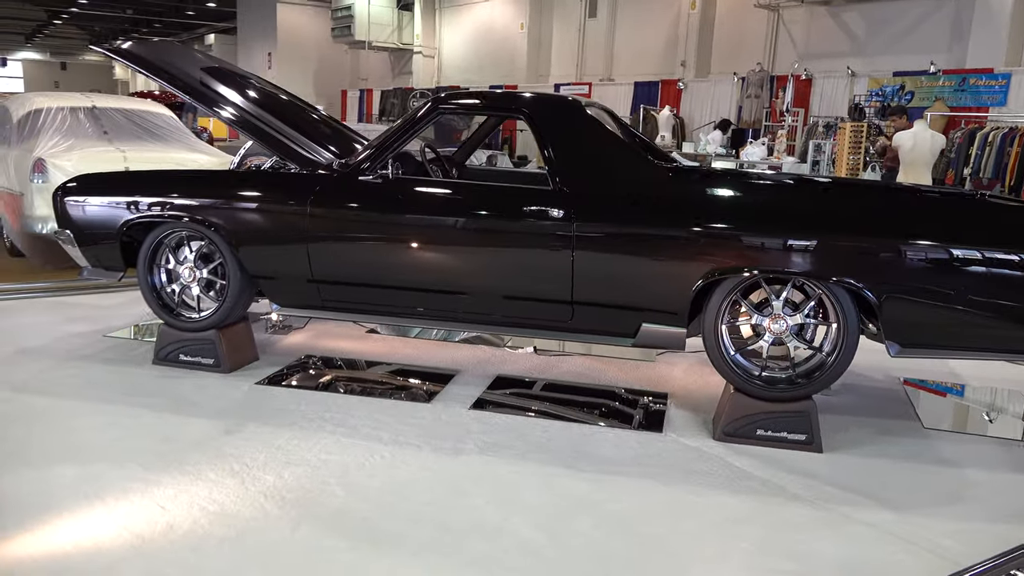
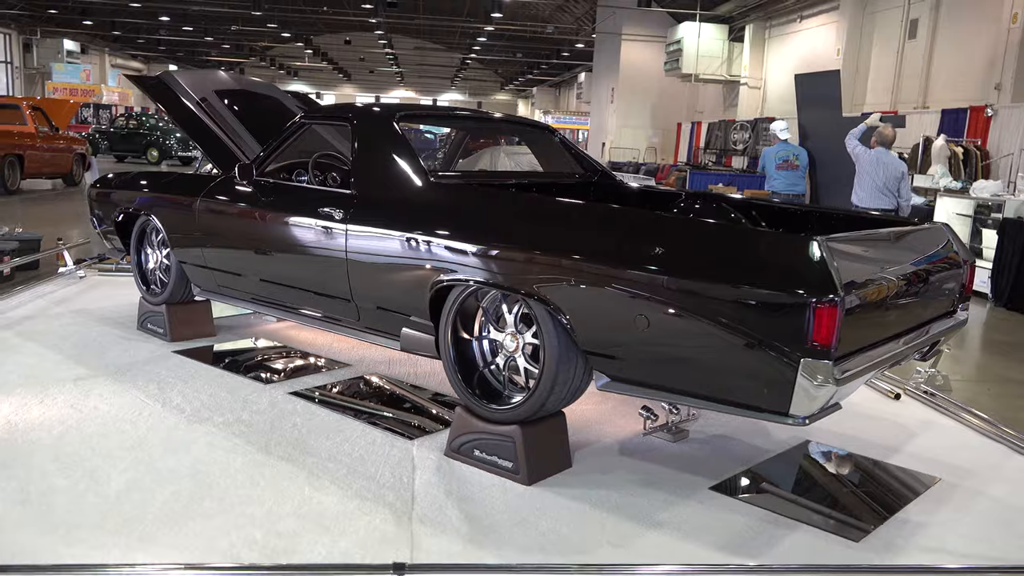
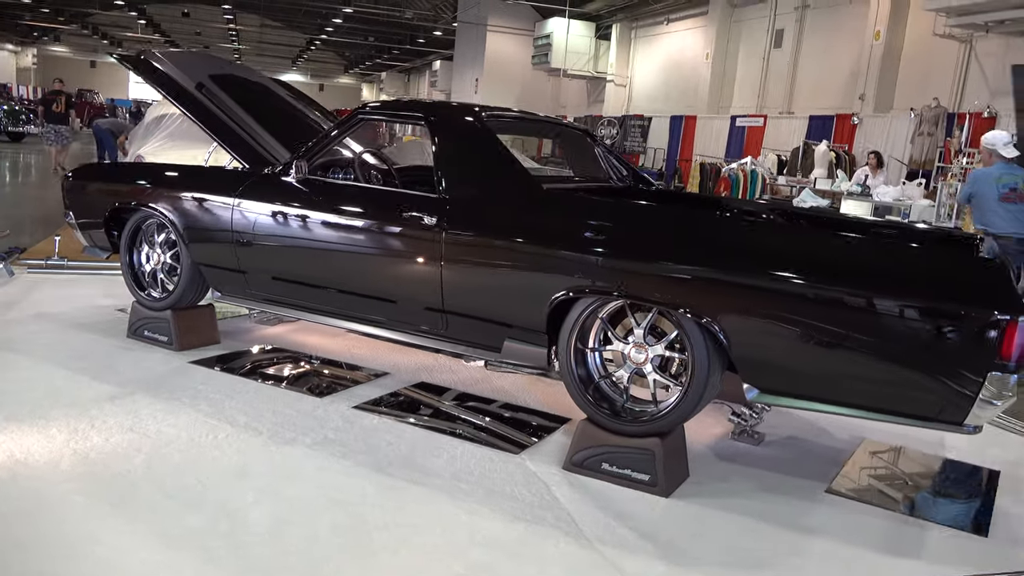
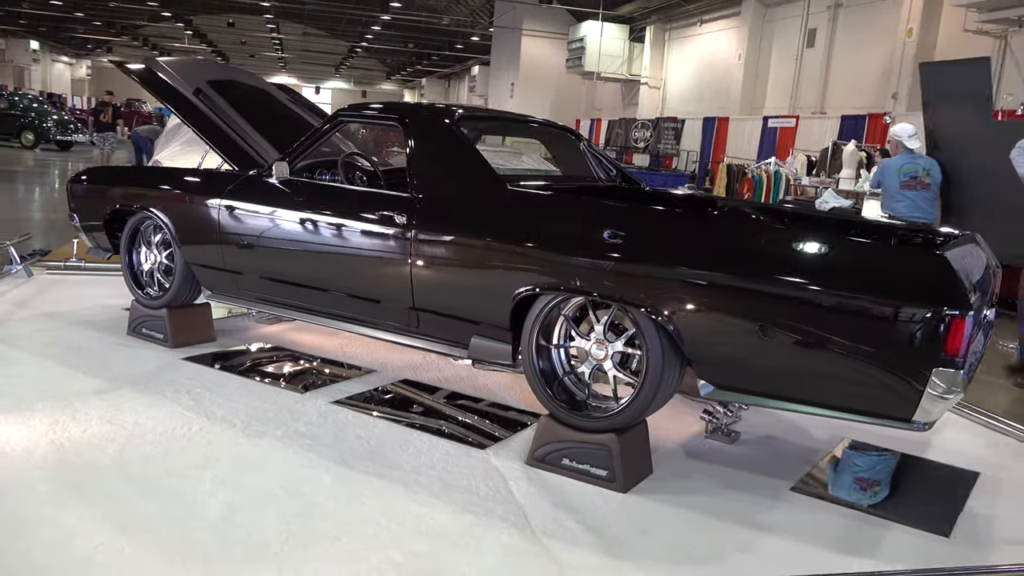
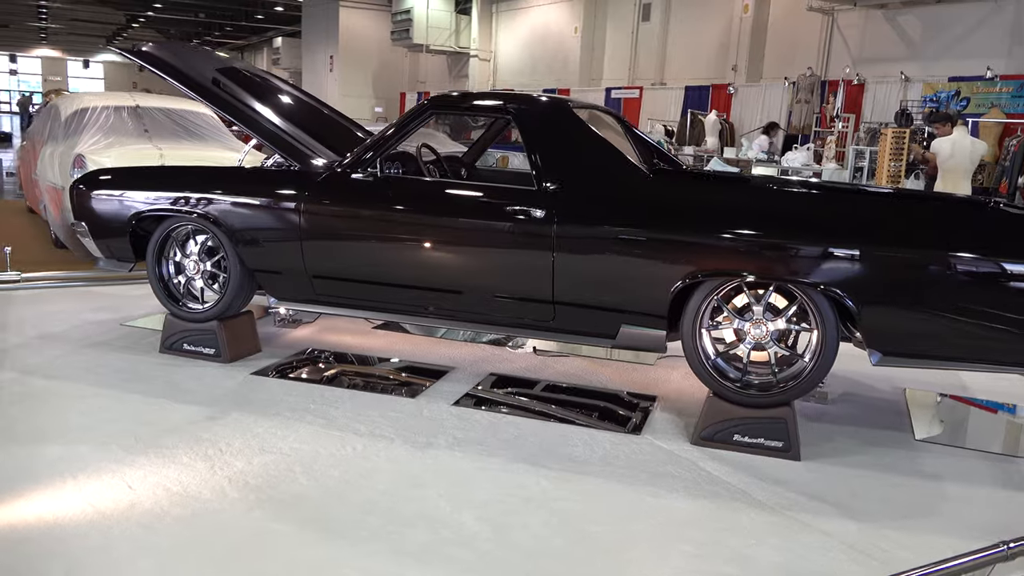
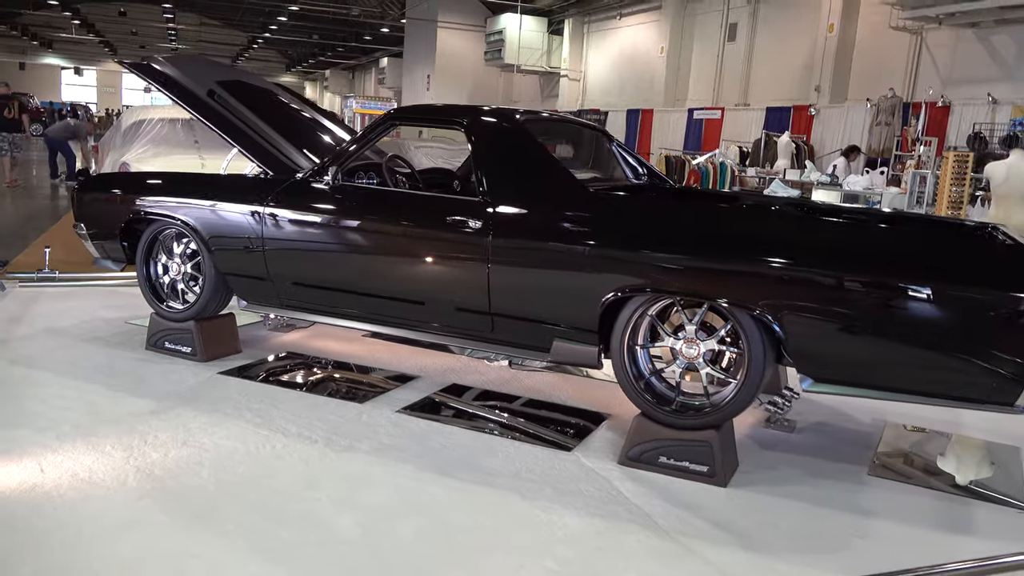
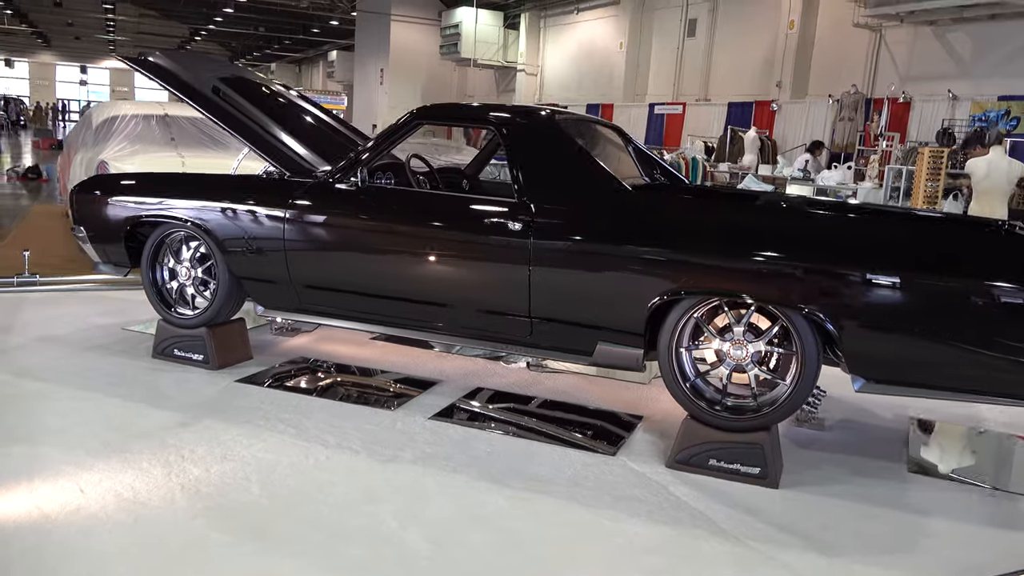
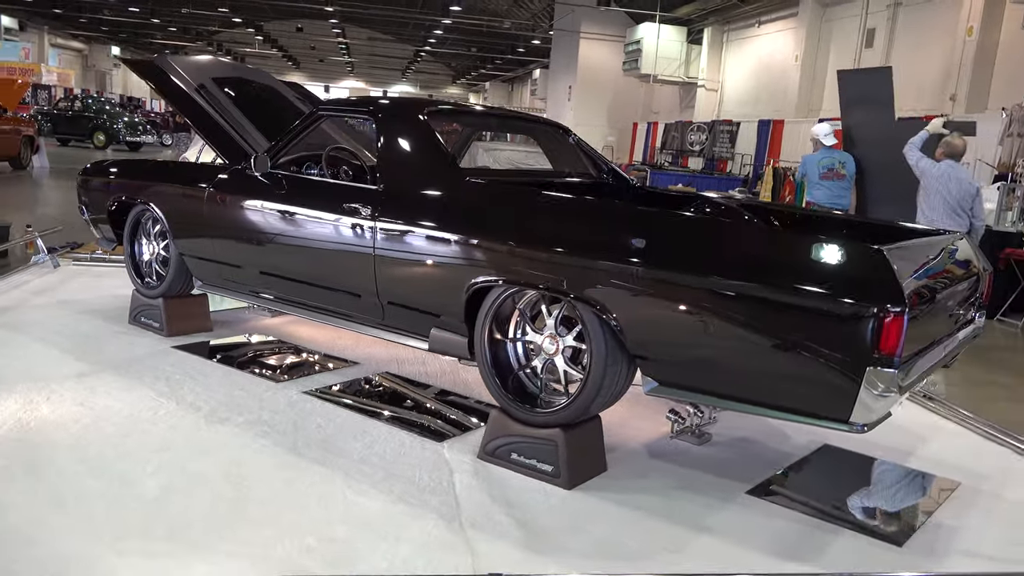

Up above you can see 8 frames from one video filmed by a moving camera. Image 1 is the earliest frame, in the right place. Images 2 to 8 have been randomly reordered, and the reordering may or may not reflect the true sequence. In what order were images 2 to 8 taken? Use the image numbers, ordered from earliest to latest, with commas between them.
5, 7, 6, 3, 4, 8, 2
